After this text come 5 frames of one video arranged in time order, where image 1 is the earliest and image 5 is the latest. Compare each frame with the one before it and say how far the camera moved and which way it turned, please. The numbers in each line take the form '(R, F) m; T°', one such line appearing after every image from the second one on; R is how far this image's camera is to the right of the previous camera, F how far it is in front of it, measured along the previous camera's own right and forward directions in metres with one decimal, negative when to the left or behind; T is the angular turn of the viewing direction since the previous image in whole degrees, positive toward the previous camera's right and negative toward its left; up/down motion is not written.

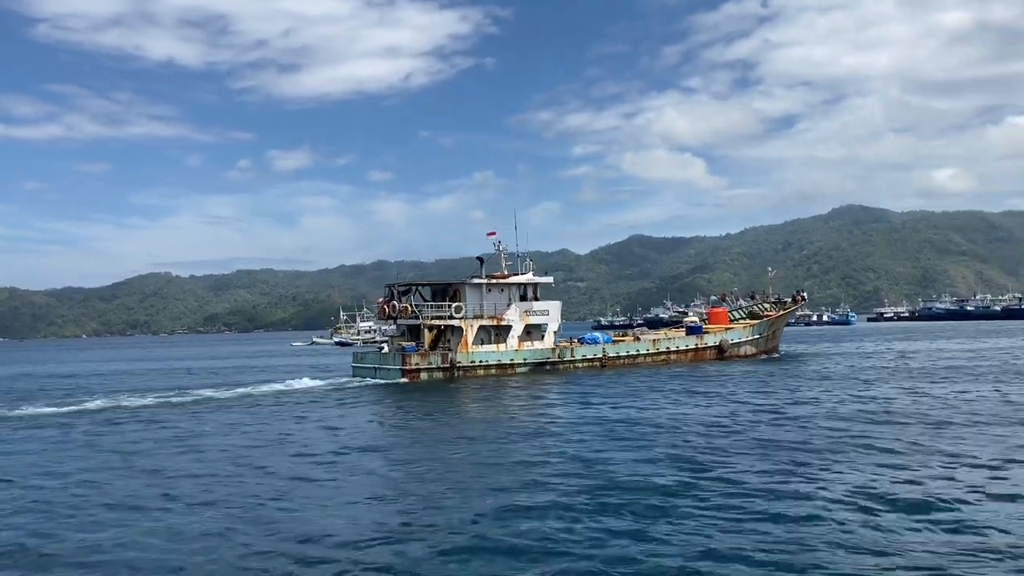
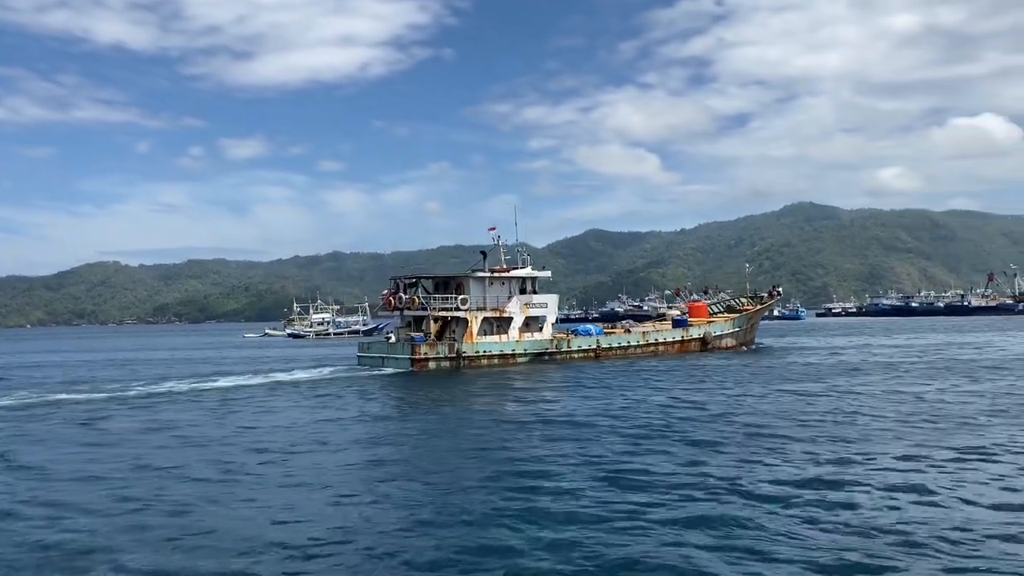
(-1.9, -1.5) m; +3°
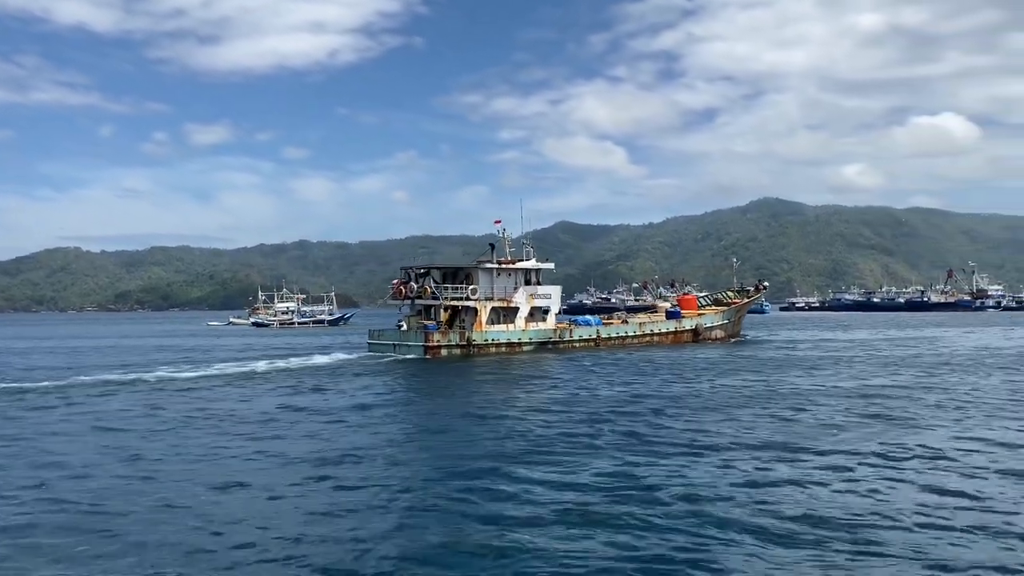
(-1.7, -1.4) m; +2°
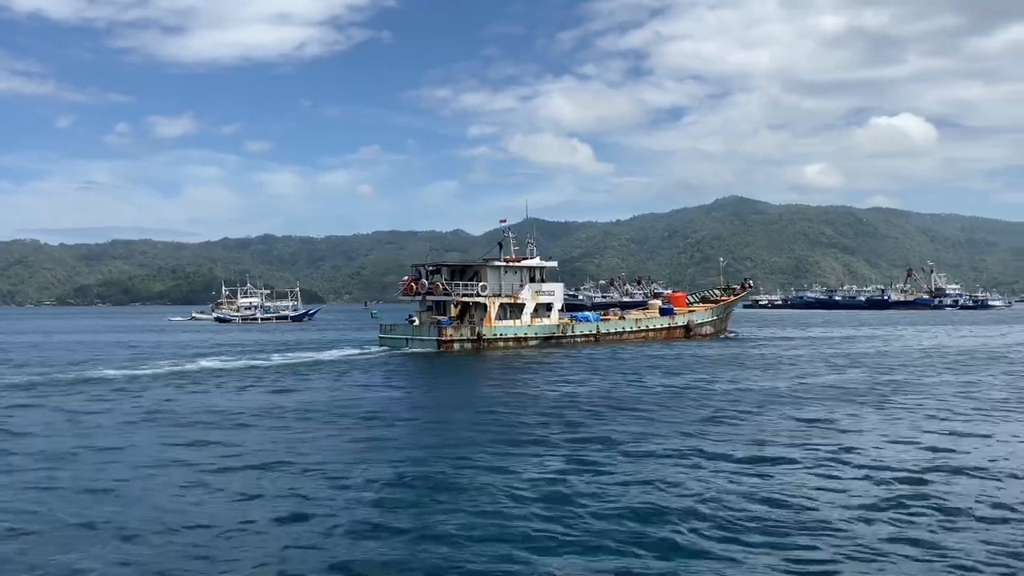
(-1.8, -1.6) m; +2°
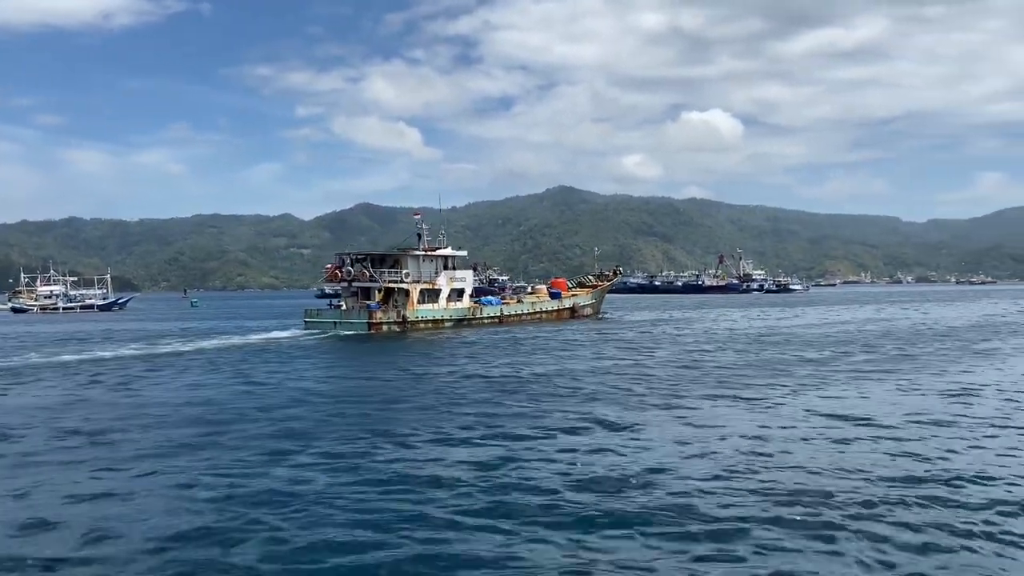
(-4.1, -3.9) m; +11°
